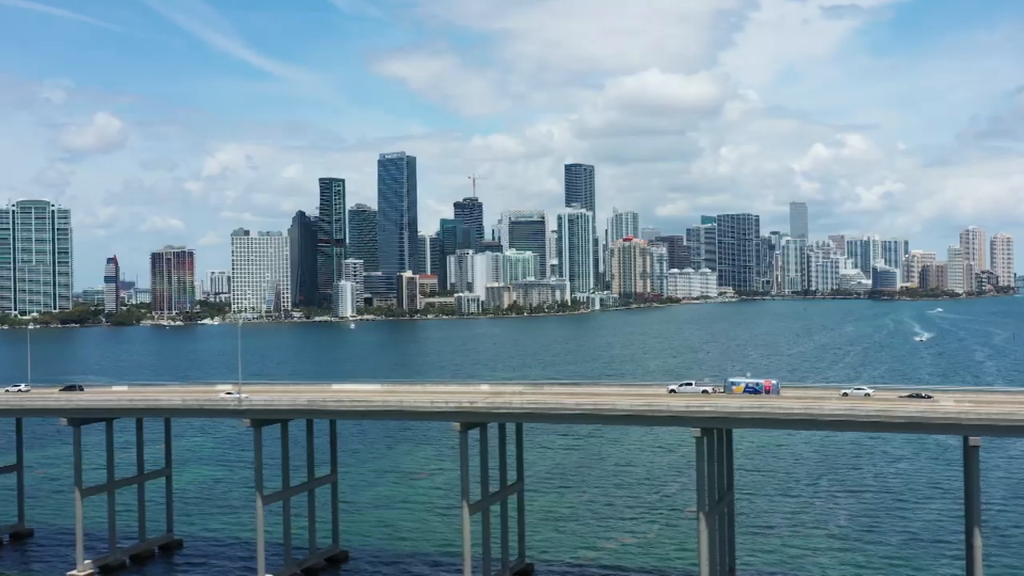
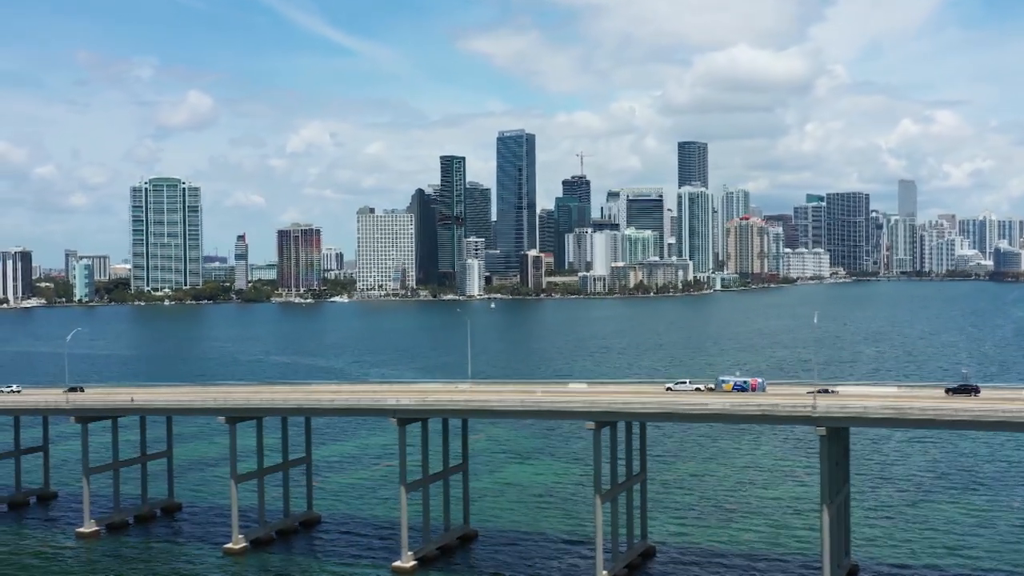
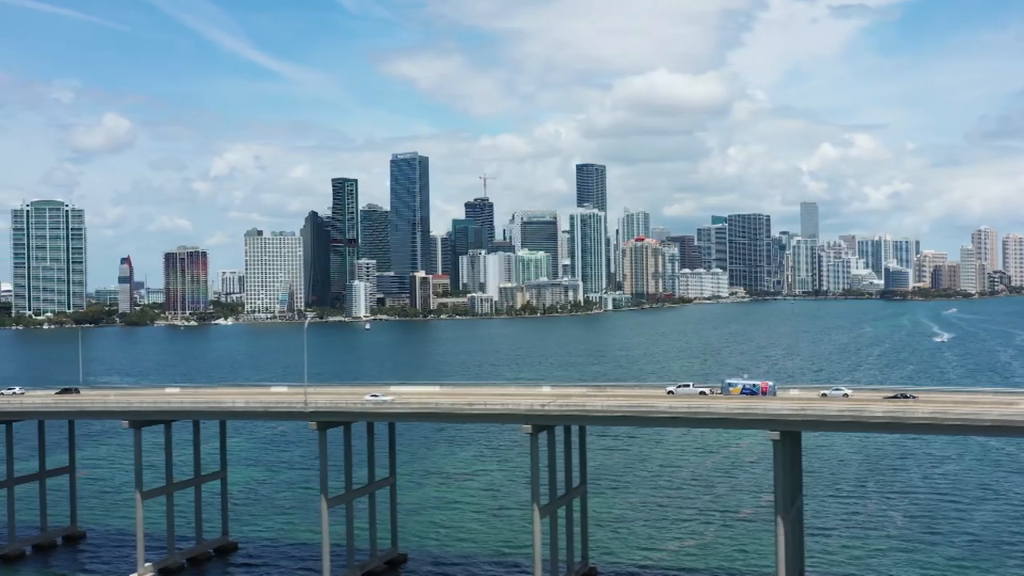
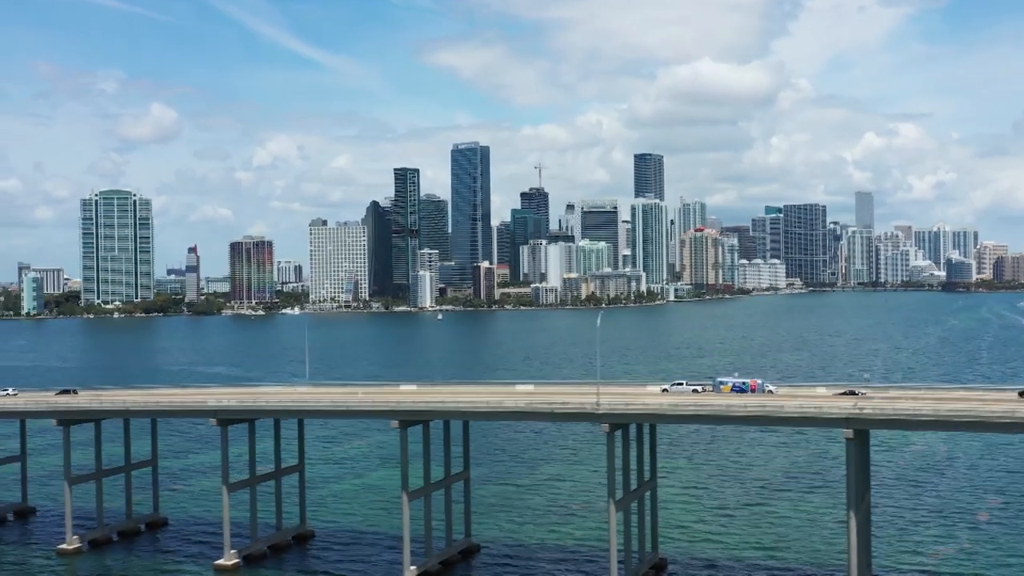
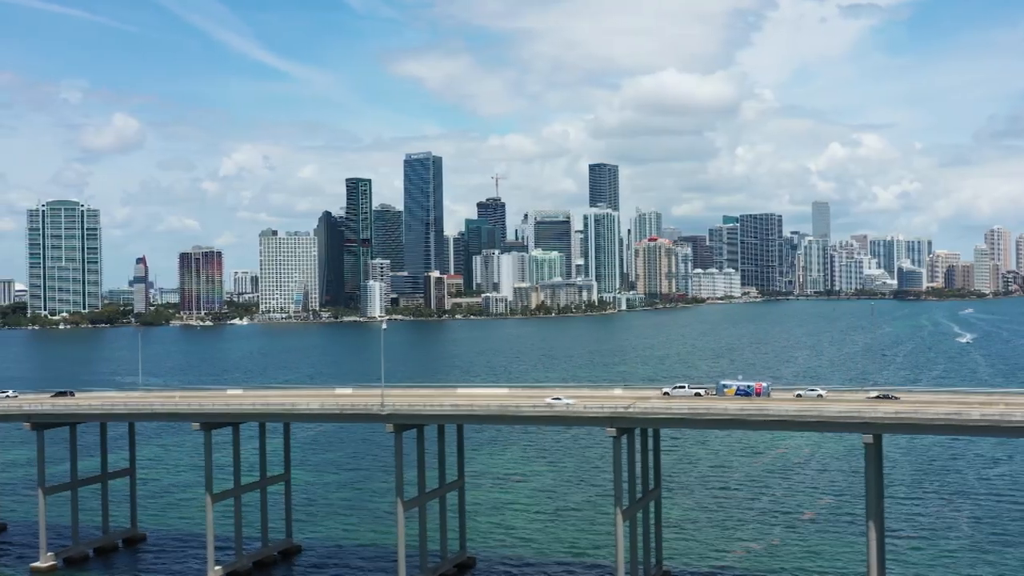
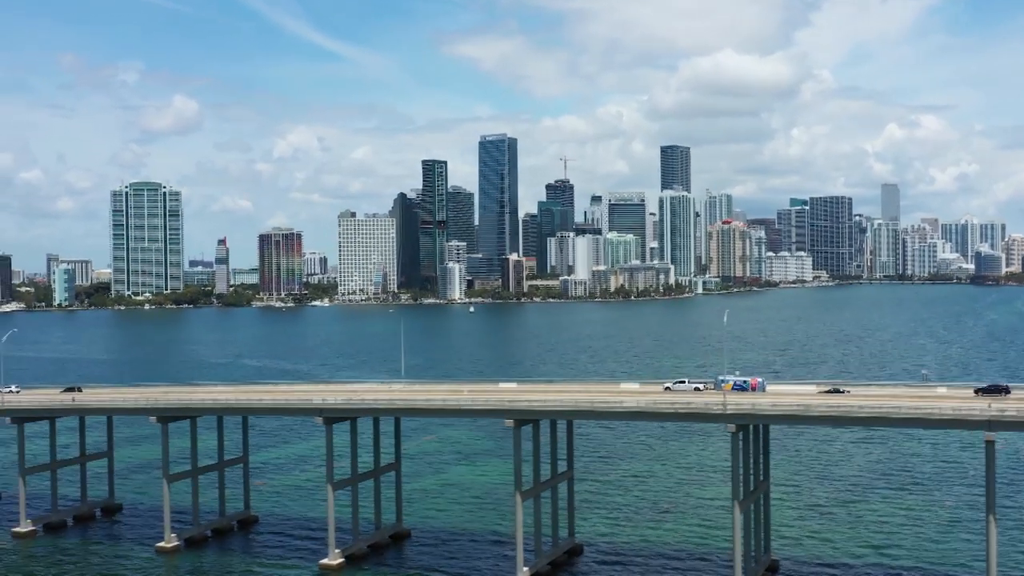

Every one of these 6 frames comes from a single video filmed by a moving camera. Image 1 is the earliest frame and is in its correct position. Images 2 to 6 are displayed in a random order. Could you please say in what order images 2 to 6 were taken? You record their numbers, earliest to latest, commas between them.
3, 5, 4, 6, 2
